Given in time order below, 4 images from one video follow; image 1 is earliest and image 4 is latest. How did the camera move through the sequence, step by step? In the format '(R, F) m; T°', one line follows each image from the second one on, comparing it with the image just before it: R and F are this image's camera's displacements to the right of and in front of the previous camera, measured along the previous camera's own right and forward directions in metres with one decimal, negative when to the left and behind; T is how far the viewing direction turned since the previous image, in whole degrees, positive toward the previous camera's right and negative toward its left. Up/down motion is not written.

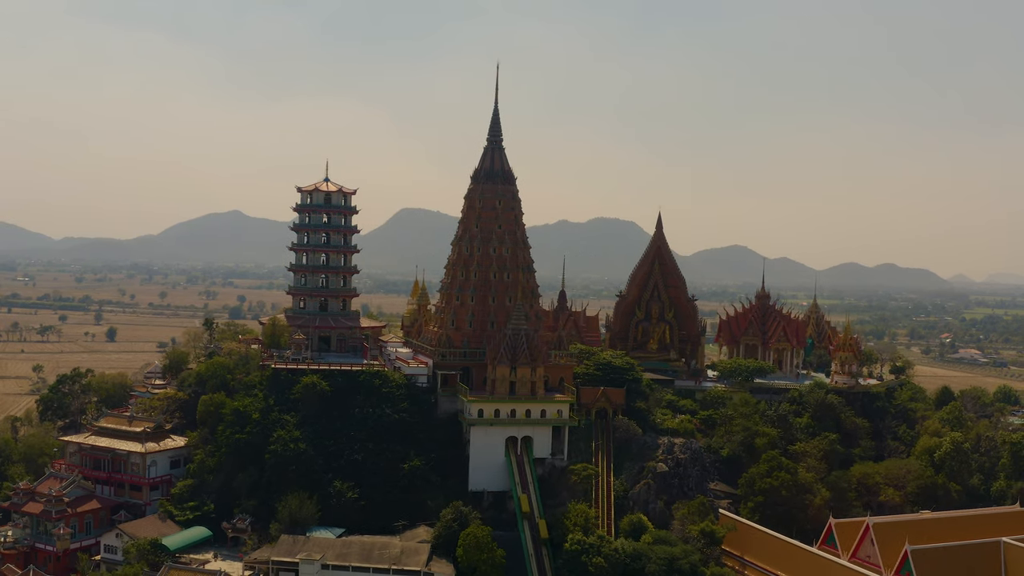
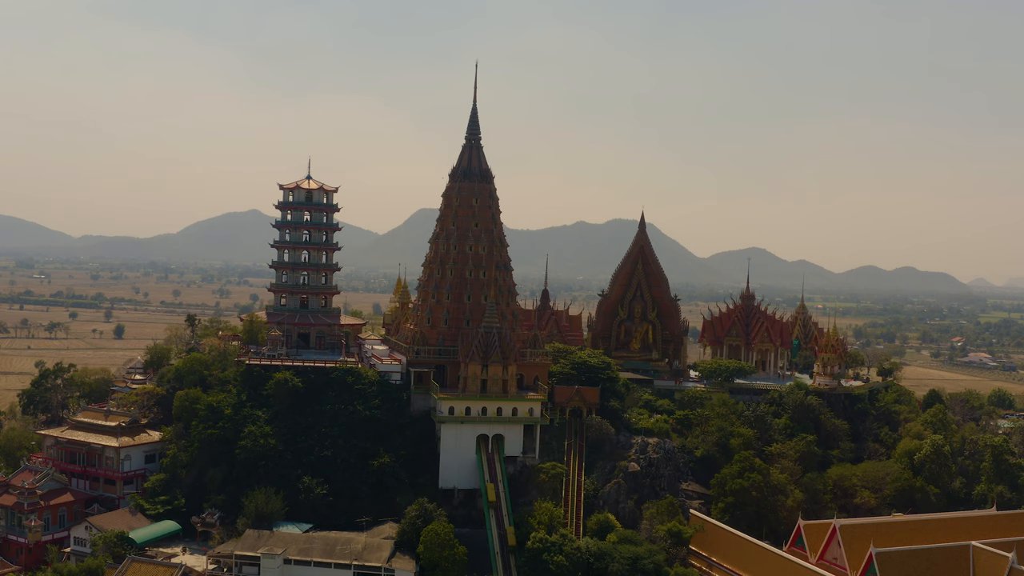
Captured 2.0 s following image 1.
(+1.8, 0.0) m; -1°
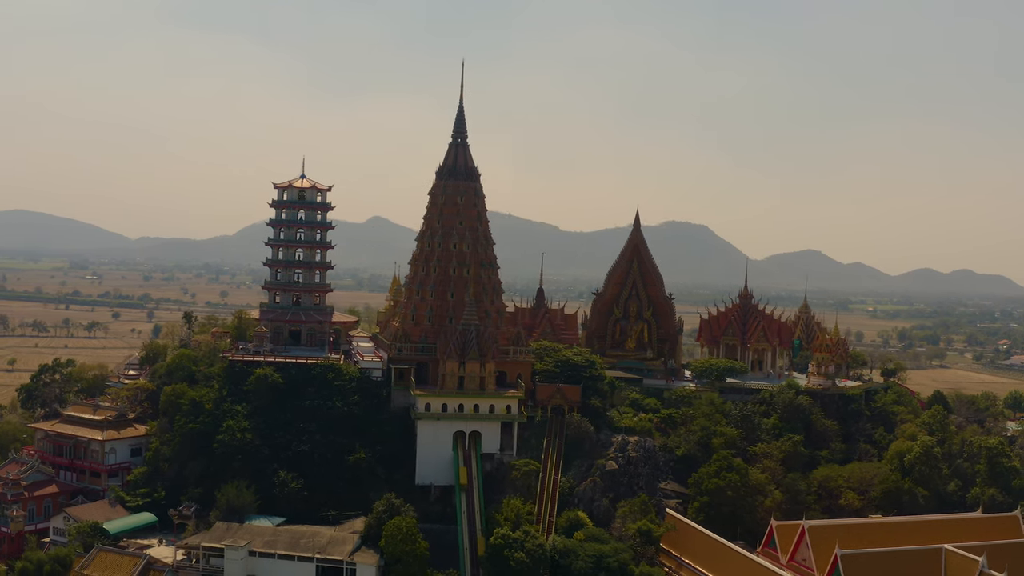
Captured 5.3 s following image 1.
(+2.9, 0.0) m; -3°
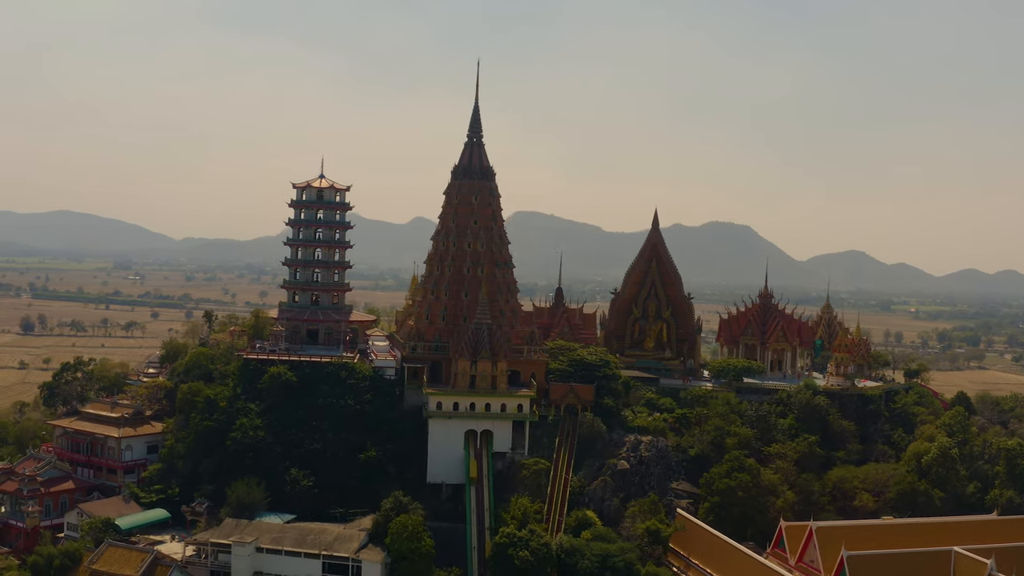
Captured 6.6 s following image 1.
(+1.1, 0.0) m; -2°
